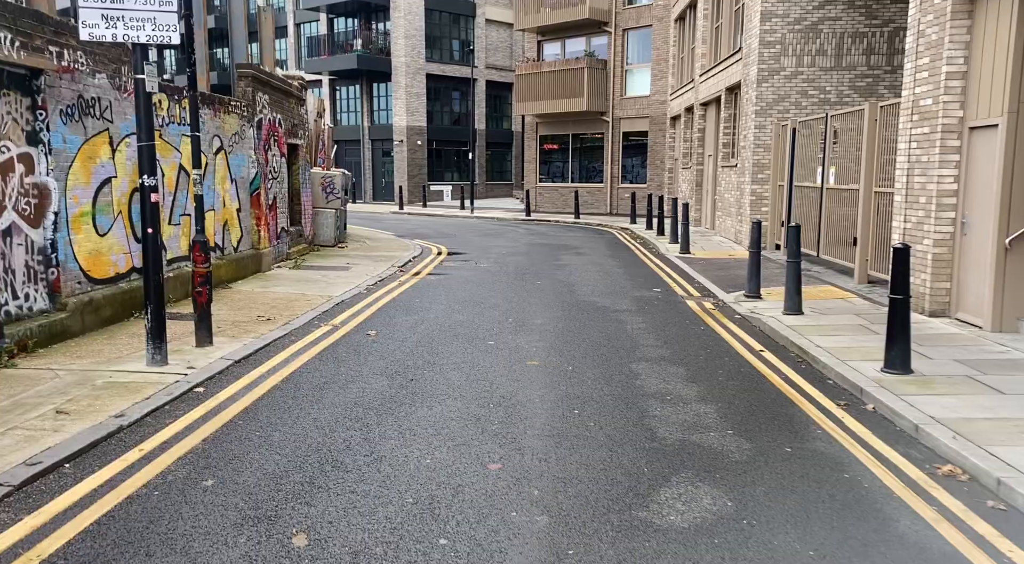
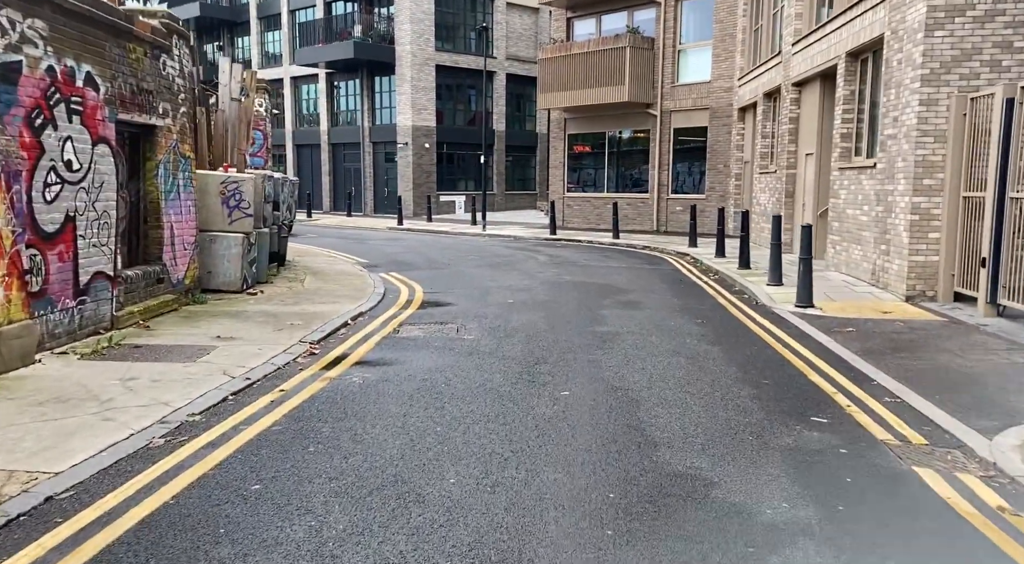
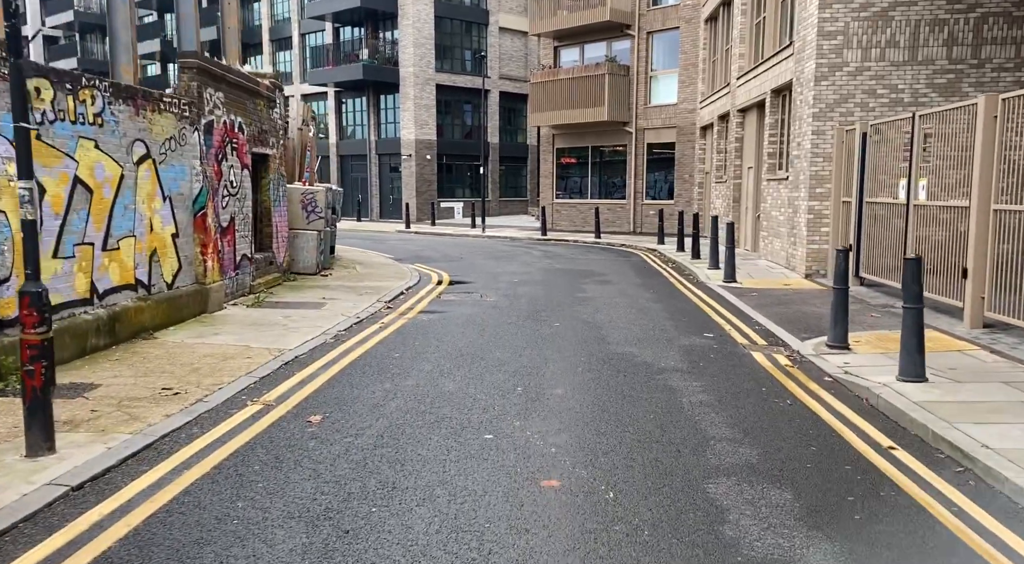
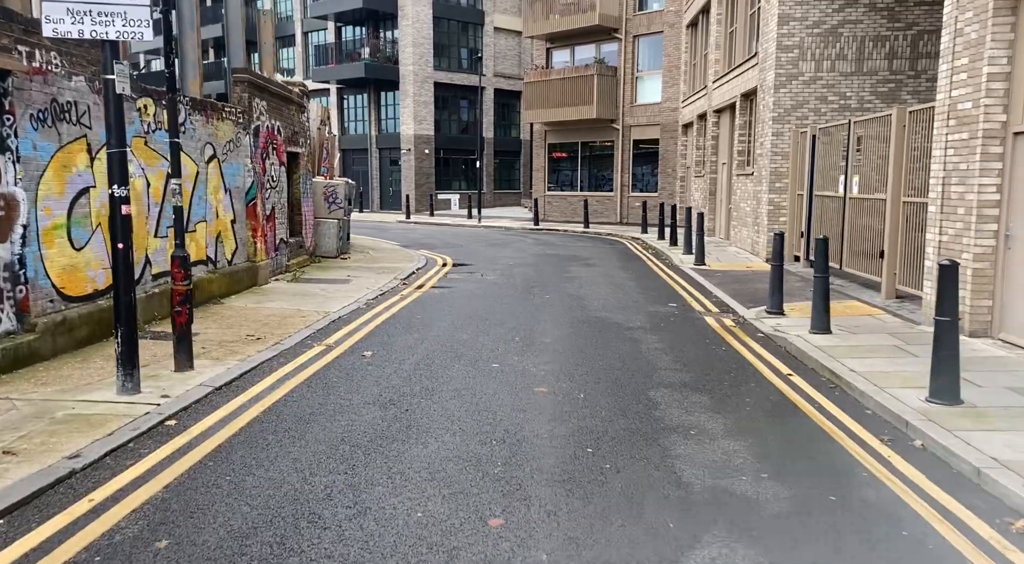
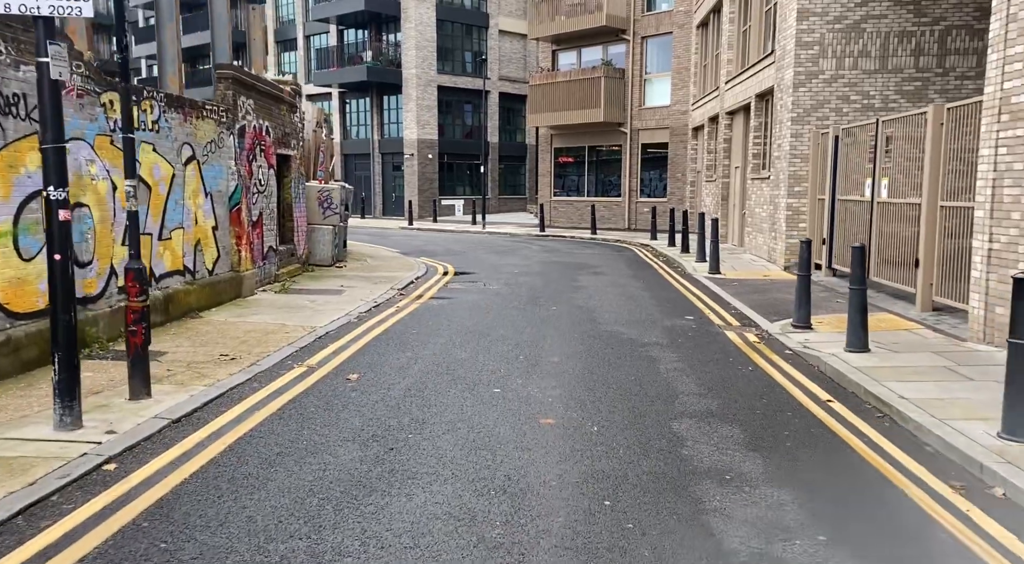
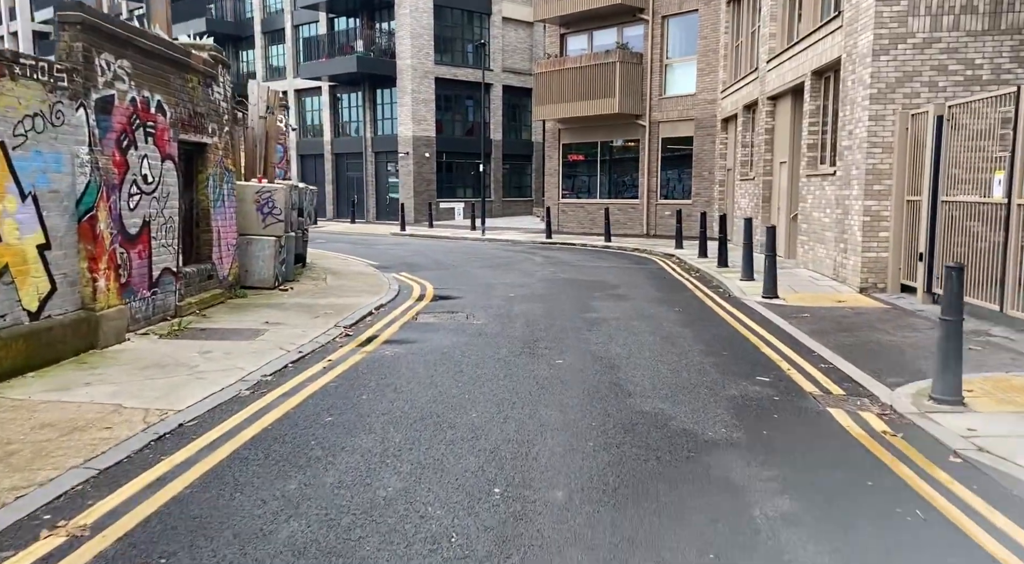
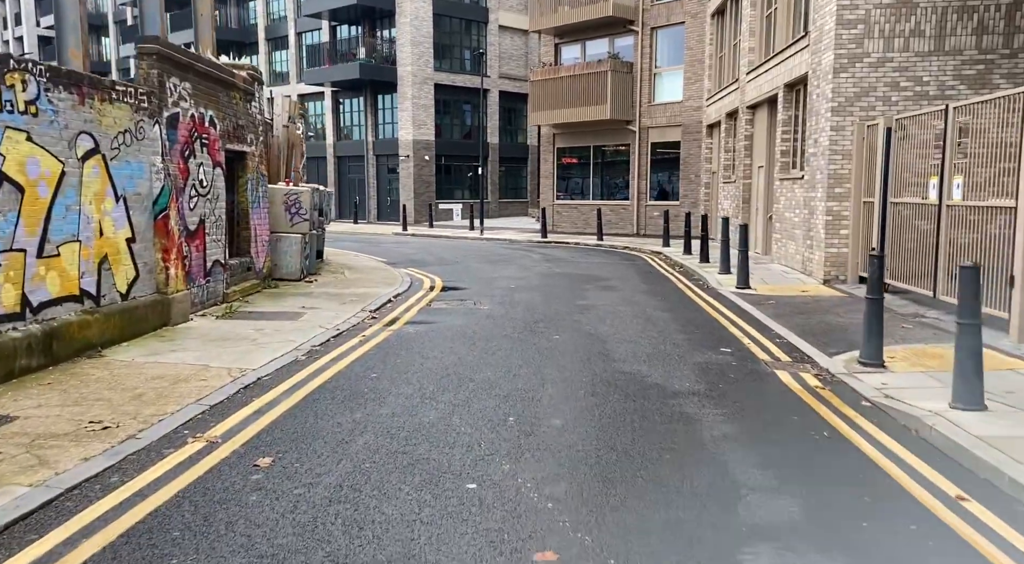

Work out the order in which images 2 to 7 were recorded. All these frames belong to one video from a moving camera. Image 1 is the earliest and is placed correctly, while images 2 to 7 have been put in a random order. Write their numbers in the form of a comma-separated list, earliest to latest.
4, 5, 3, 7, 6, 2
